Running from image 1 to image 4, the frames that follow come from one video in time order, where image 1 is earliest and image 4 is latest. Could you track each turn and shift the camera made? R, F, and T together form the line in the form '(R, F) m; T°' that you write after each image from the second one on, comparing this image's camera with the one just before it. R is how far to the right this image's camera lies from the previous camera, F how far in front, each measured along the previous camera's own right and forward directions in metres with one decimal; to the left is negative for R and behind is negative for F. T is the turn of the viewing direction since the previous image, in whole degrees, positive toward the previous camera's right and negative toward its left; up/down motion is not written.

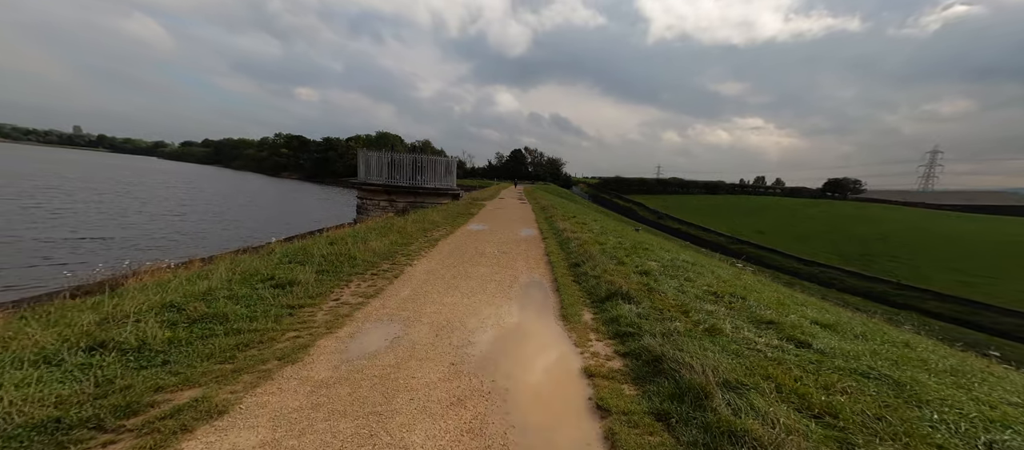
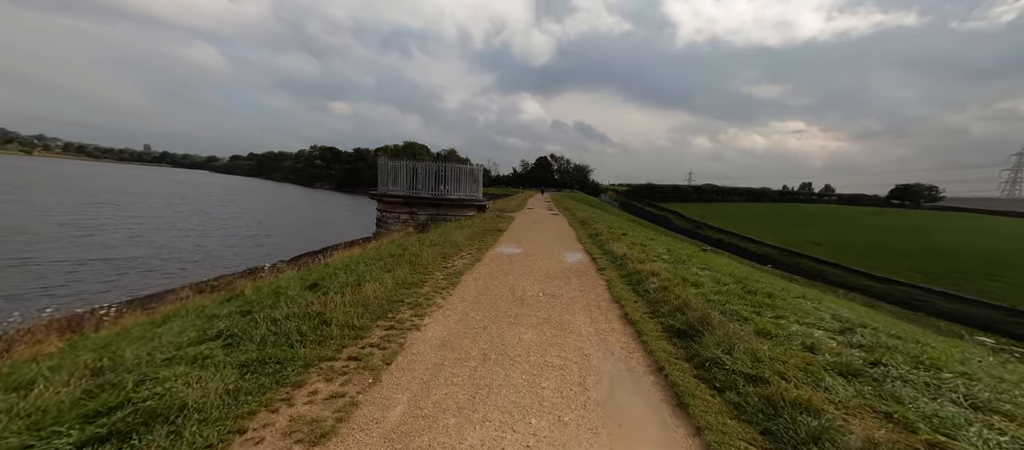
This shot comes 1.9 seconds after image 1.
(-0.5, +3.5) m; -3°
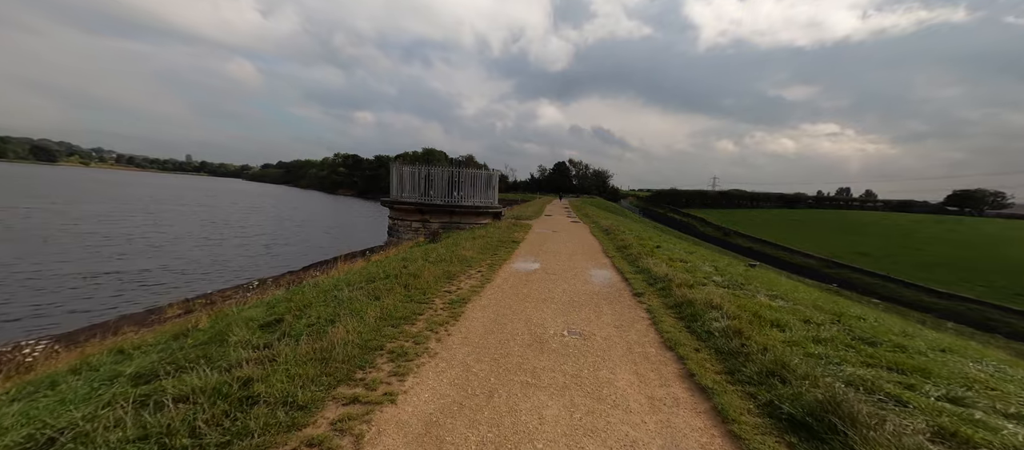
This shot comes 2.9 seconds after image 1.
(0.0, +2.0) m; -2°
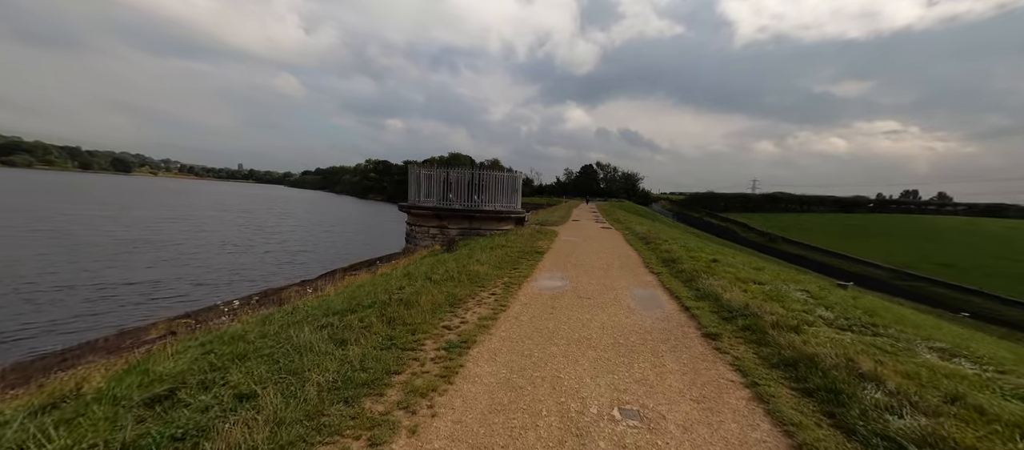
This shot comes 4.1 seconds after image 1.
(0.0, +2.6) m; -4°
